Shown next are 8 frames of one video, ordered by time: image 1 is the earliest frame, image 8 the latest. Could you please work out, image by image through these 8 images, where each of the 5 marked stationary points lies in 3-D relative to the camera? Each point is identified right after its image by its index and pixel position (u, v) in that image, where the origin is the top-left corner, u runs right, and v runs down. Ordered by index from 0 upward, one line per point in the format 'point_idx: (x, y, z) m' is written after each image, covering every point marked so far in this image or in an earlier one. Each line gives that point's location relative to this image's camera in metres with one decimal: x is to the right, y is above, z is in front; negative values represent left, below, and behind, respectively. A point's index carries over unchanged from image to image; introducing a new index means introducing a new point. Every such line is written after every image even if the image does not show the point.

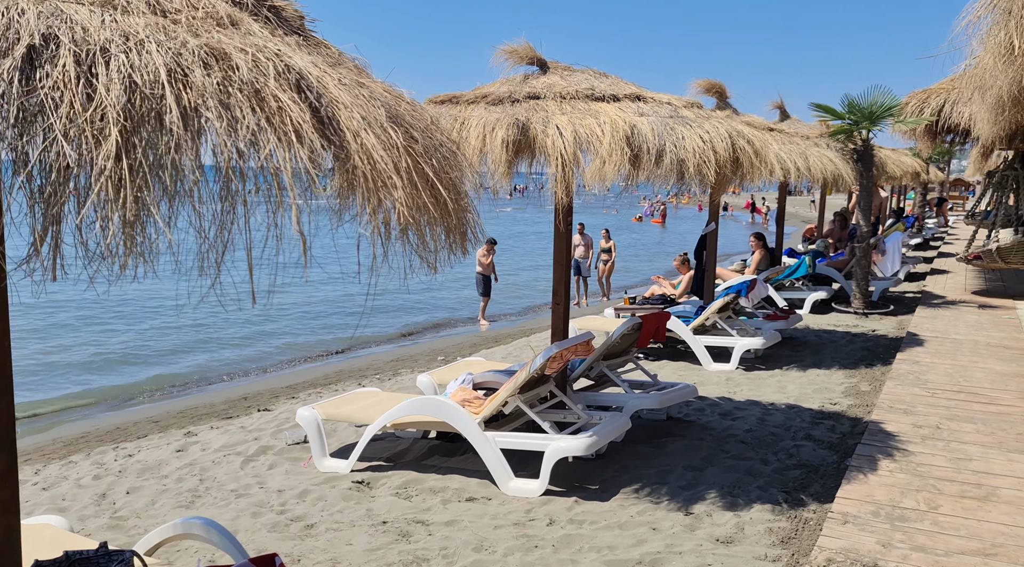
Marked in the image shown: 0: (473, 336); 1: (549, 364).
0: (-0.6, -0.9, +12.8) m
1: (+0.2, -0.4, +4.4) m
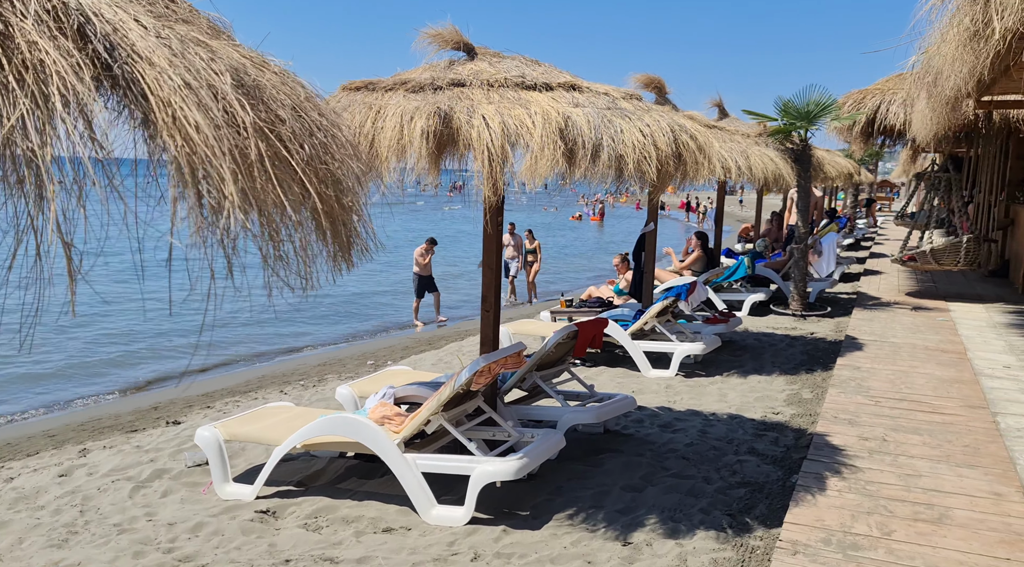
0: (-1.6, -0.9, +12.3) m
1: (-0.2, -0.5, +4.0) m
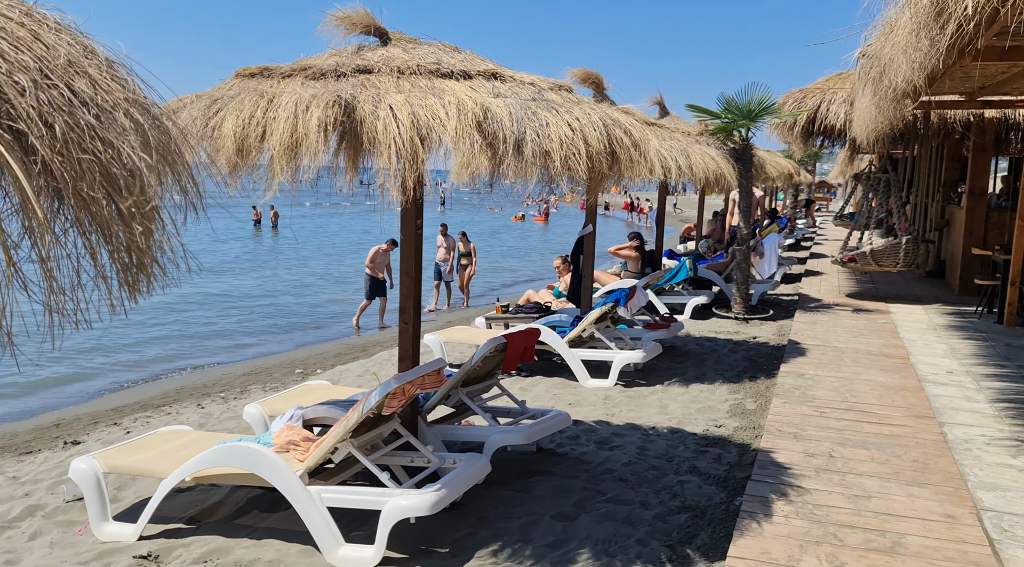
0: (-2.6, -0.9, +11.8) m
1: (-0.6, -0.5, +3.6) m
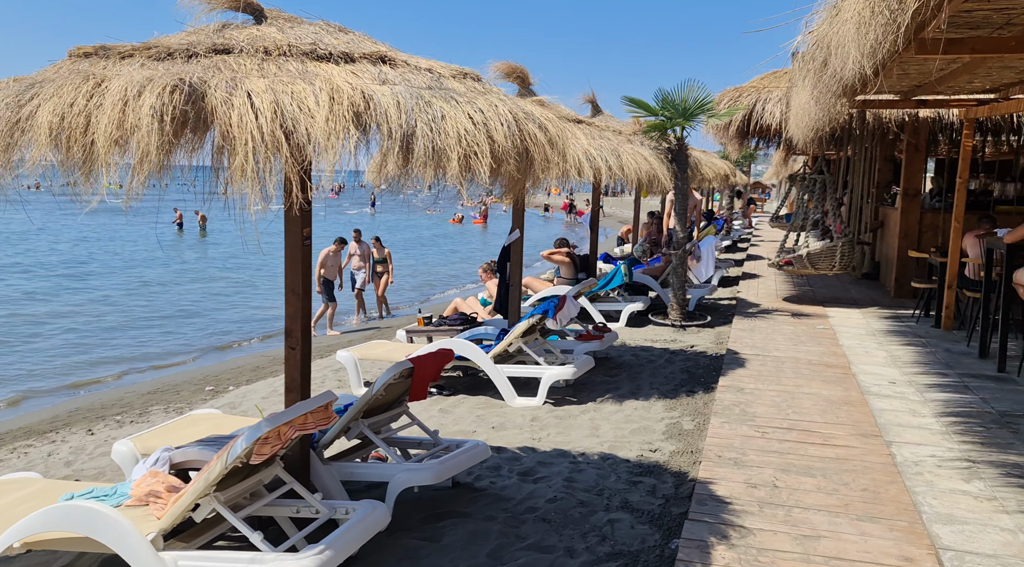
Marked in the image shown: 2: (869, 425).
0: (-3.5, -1.1, +11.0) m
1: (-0.9, -0.6, +3.0) m
2: (+2.3, -0.9, +5.1) m
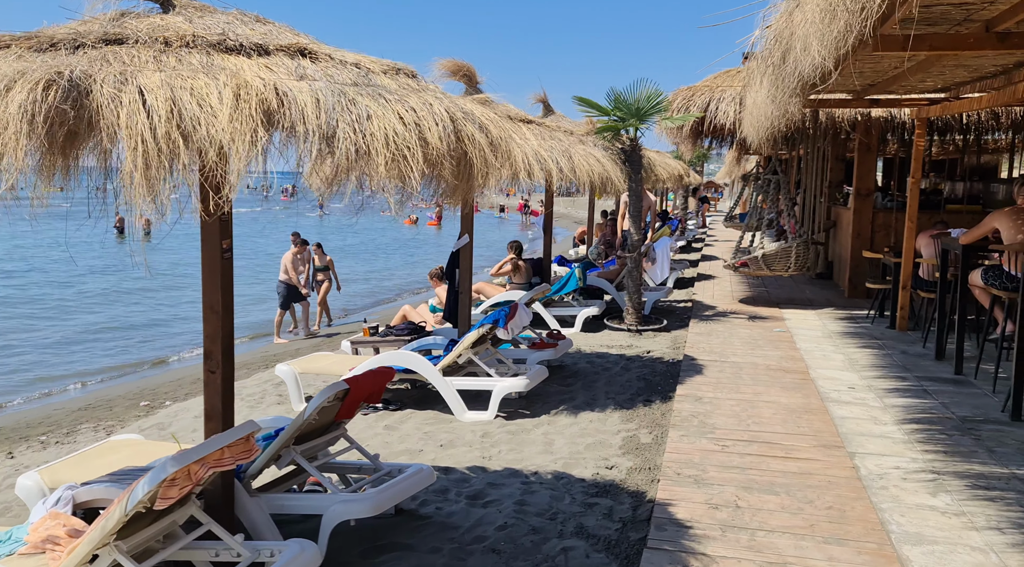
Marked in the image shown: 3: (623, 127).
0: (-4.2, -1.2, +10.5) m
1: (-1.1, -0.7, +2.6) m
2: (+2.0, -0.9, +4.9) m
3: (+1.2, +1.7, +8.6) m
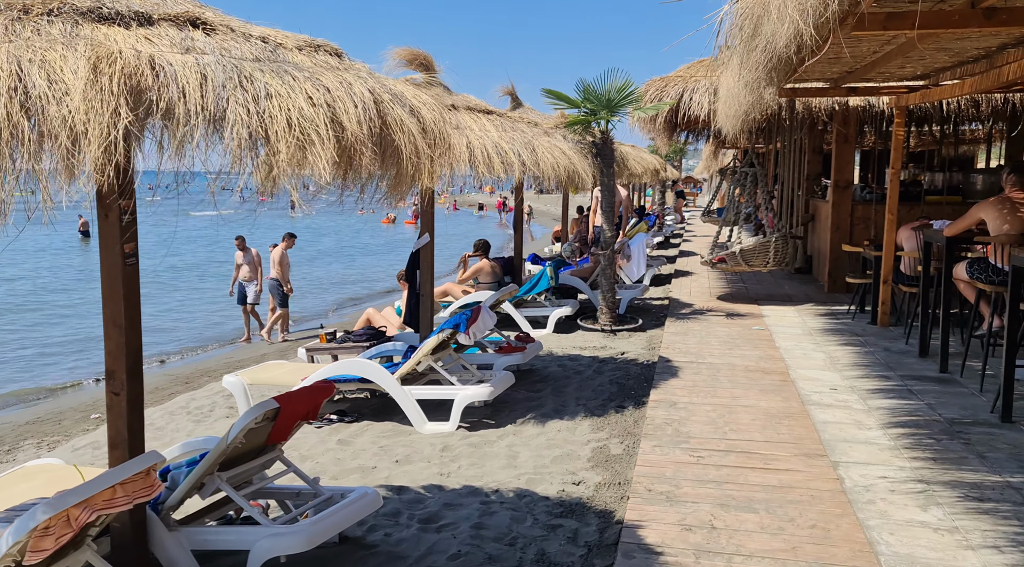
0: (-4.5, -1.2, +10.1) m
1: (-1.3, -0.7, +2.3) m
2: (+1.8, -0.9, +4.6) m
3: (+0.9, +1.7, +8.3) m
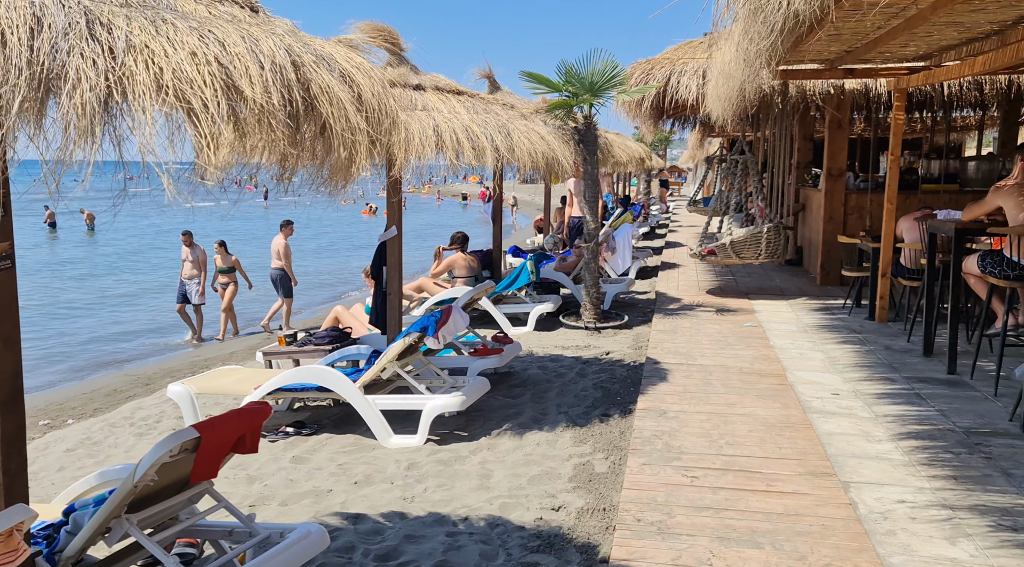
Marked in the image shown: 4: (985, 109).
0: (-4.8, -1.2, +9.5) m
1: (-1.4, -0.8, +1.7) m
2: (+1.6, -0.9, +4.1) m
3: (+0.6, +1.8, +7.8) m
4: (+6.6, +2.4, +11.1) m
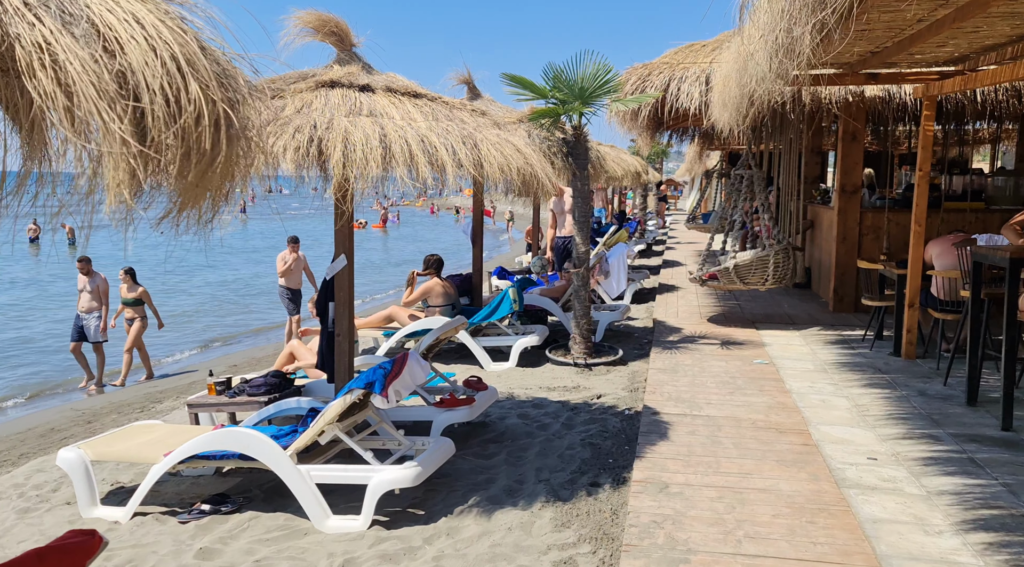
0: (-5.0, -1.5, +8.5) m
1: (-1.6, -0.9, +0.8) m
2: (+1.4, -1.1, +3.2) m
3: (+0.4, +1.5, +6.9) m
4: (+6.4, +2.1, +10.2) m
